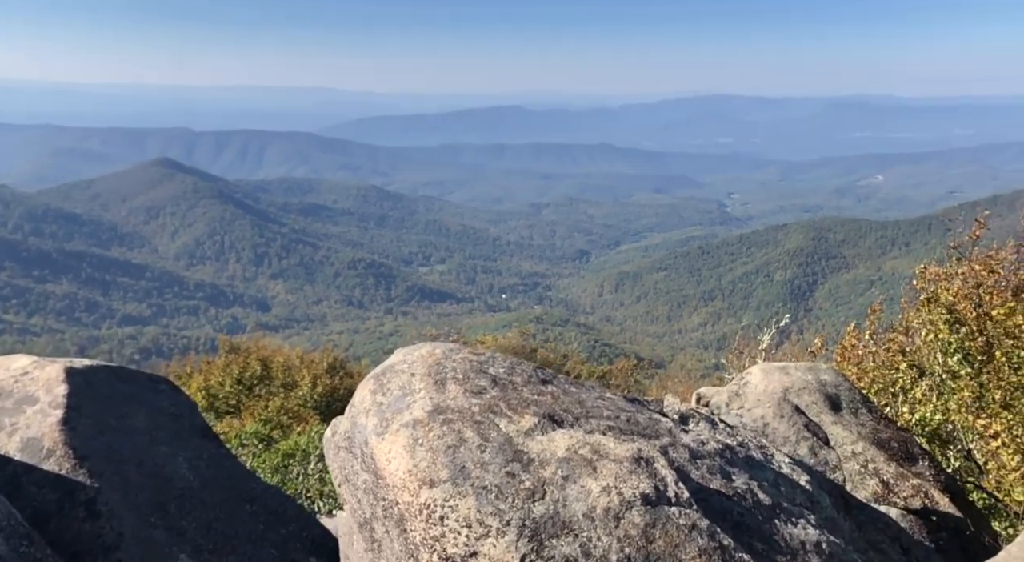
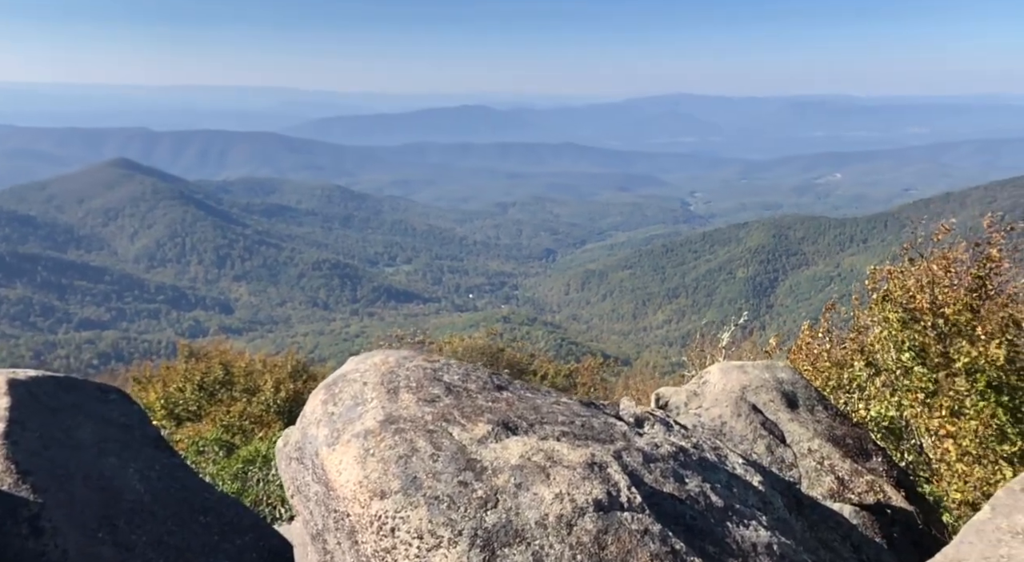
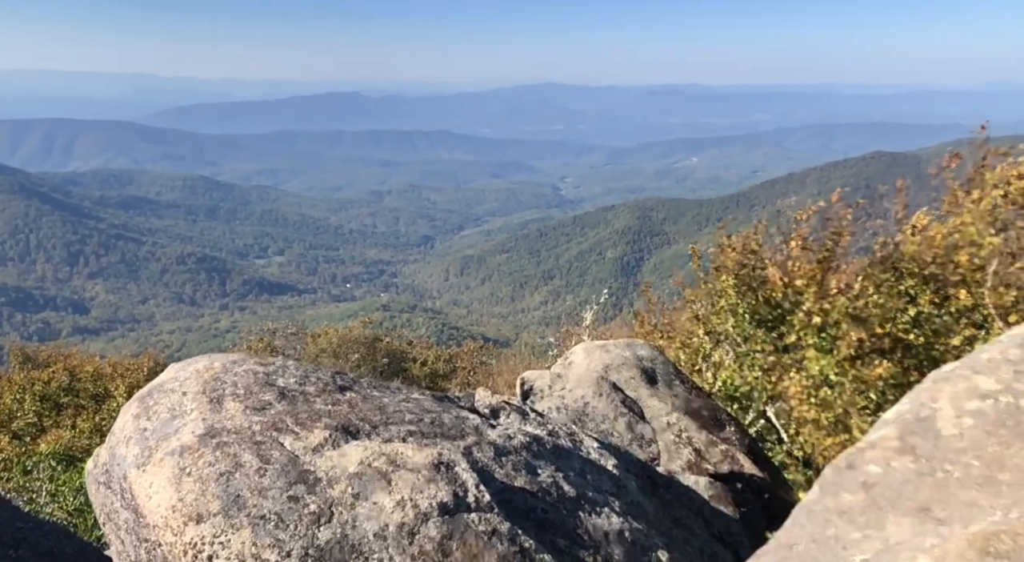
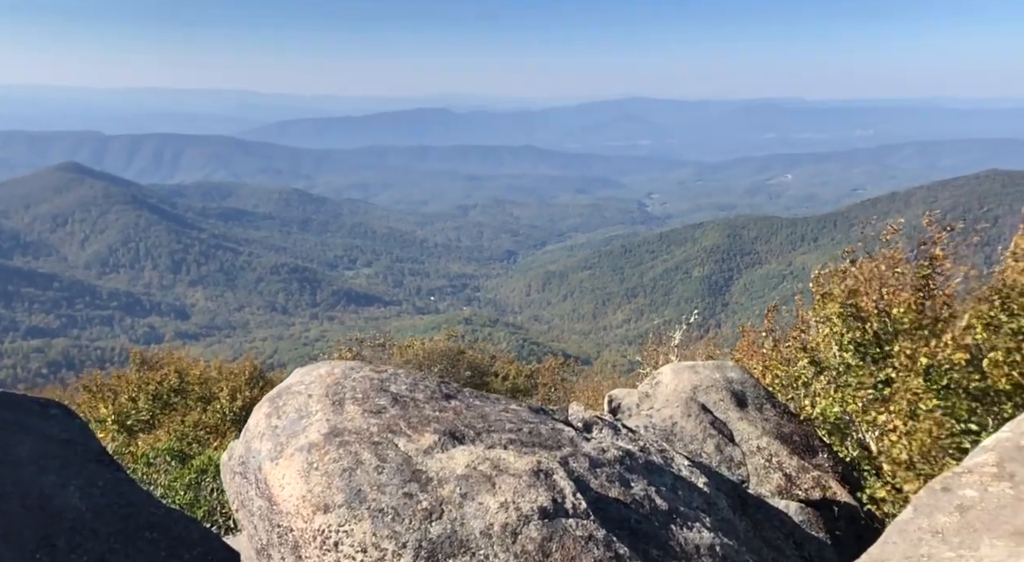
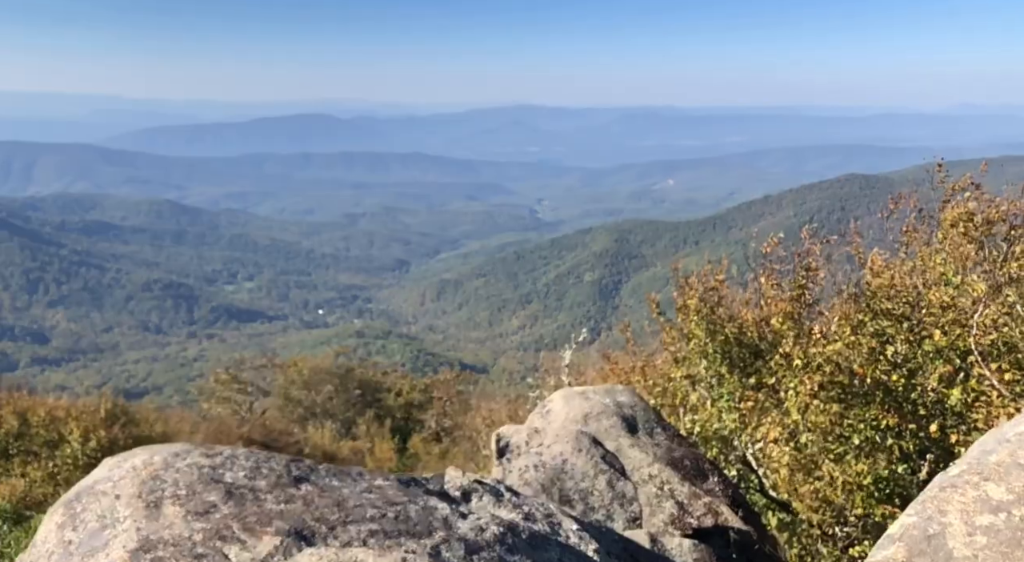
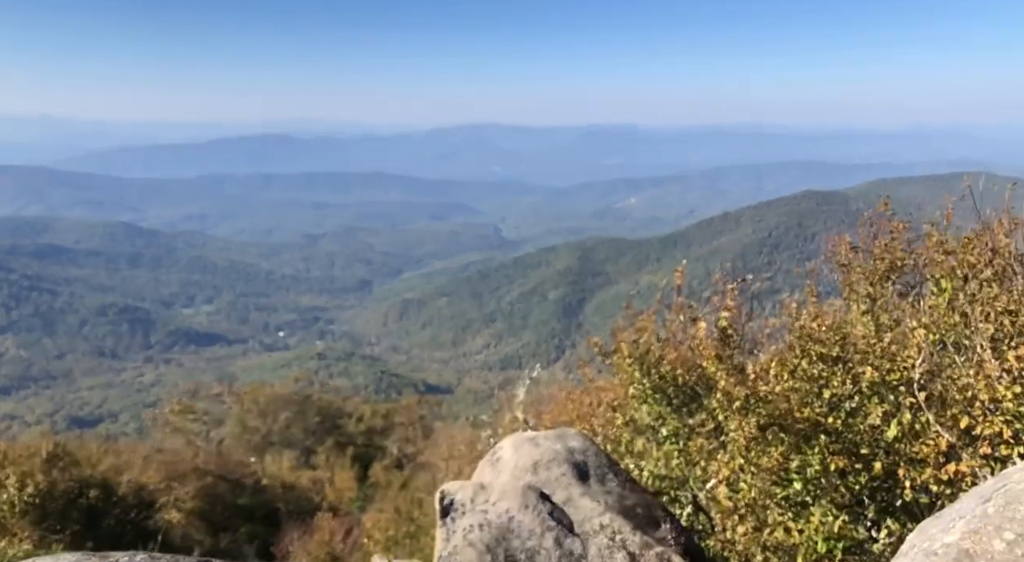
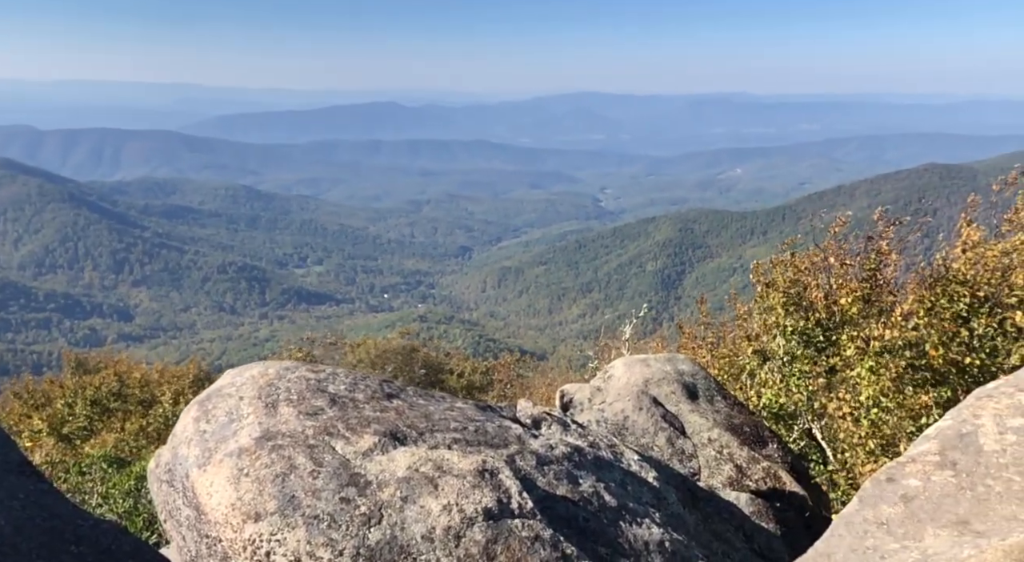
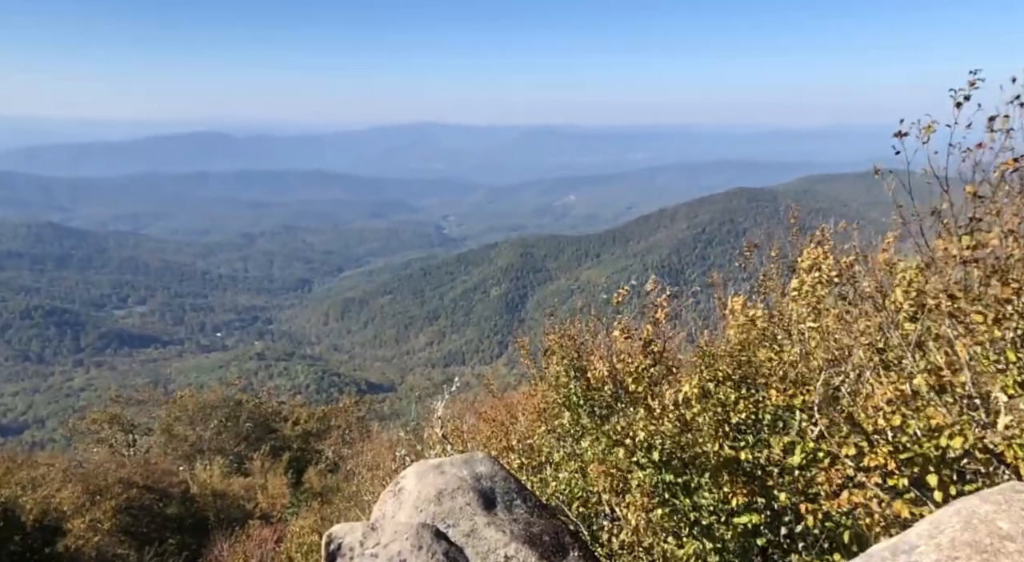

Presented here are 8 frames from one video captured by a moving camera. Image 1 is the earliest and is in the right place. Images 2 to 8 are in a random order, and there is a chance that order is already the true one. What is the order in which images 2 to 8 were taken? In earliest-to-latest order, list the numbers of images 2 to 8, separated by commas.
2, 4, 7, 3, 5, 6, 8
